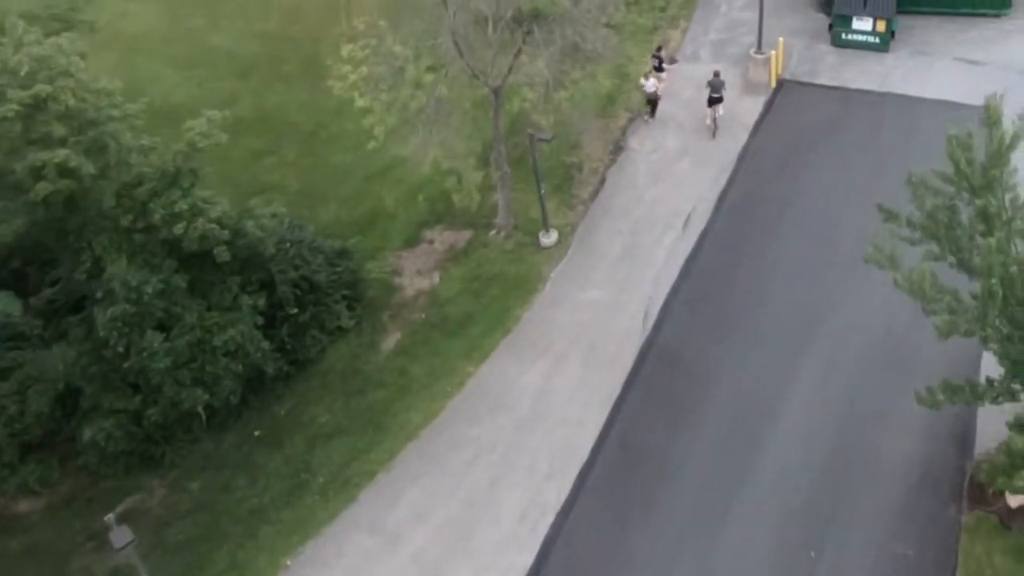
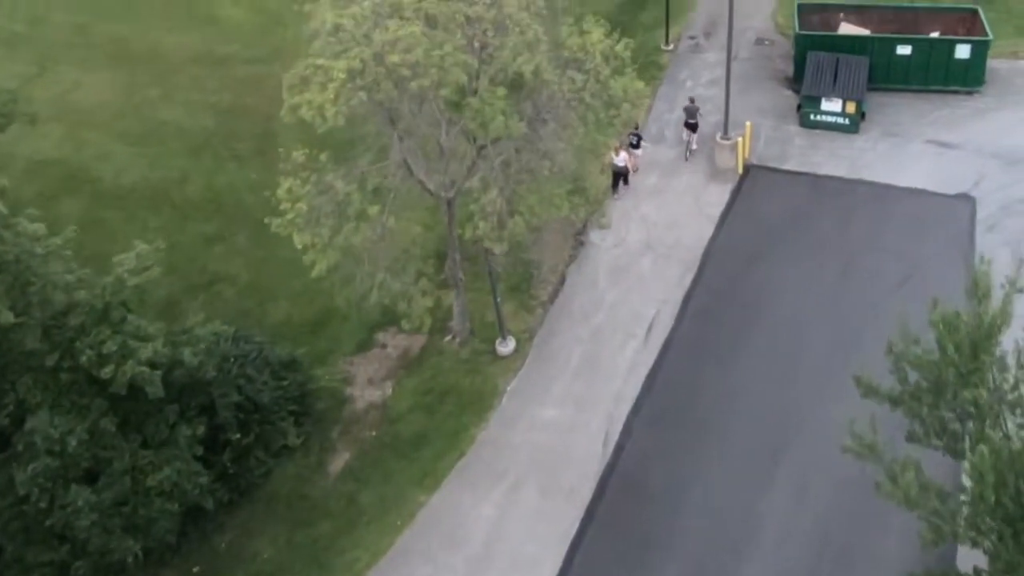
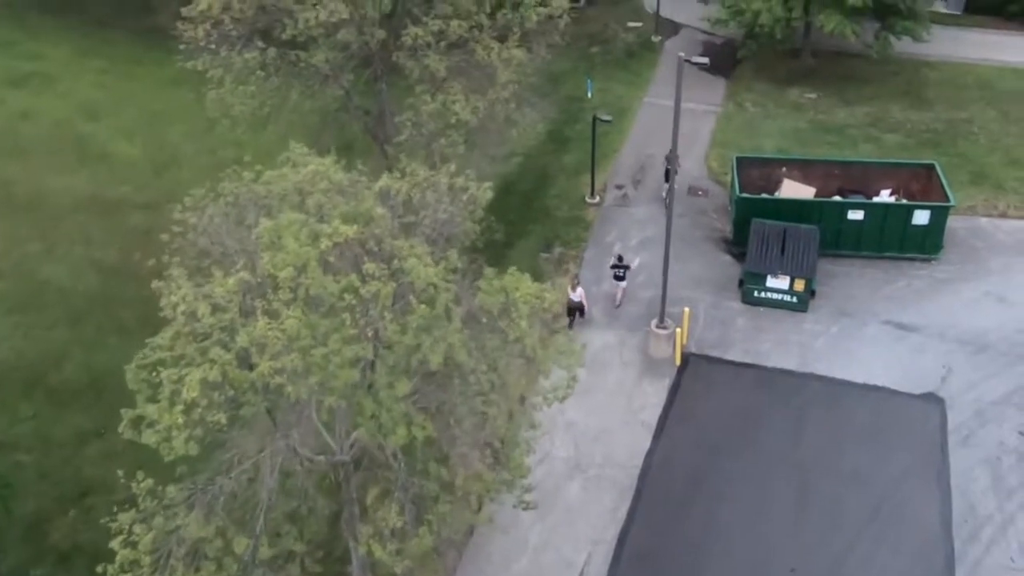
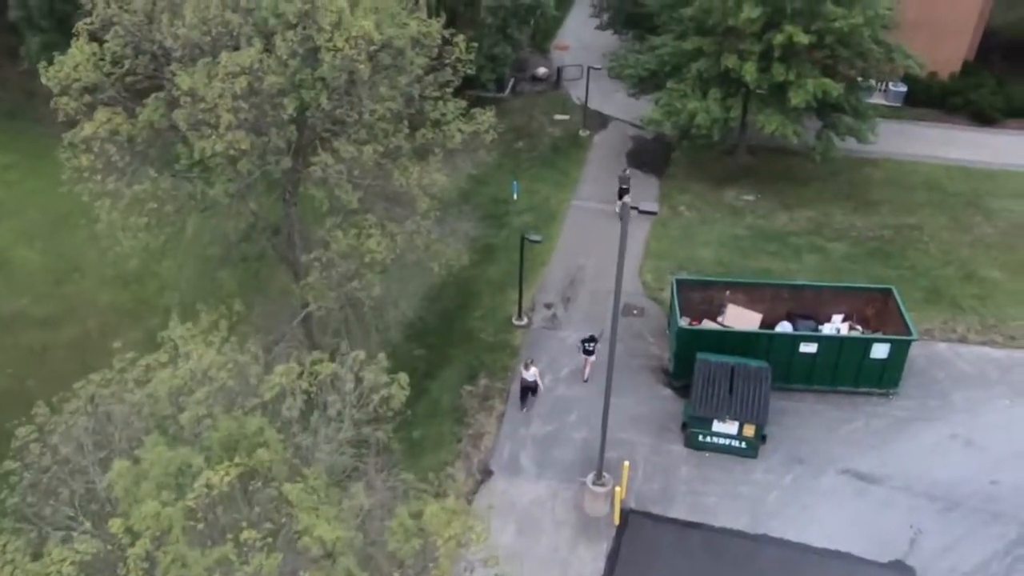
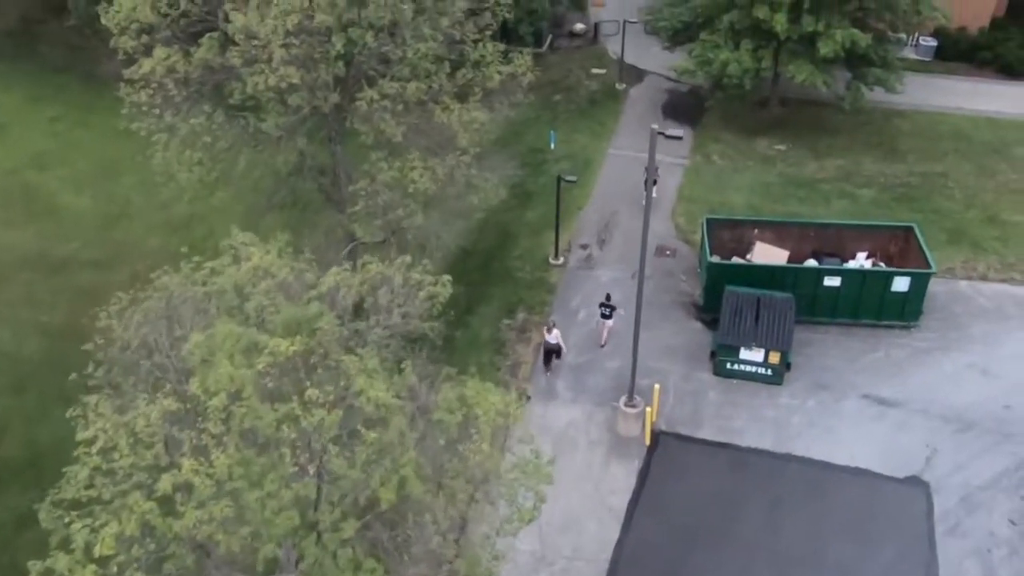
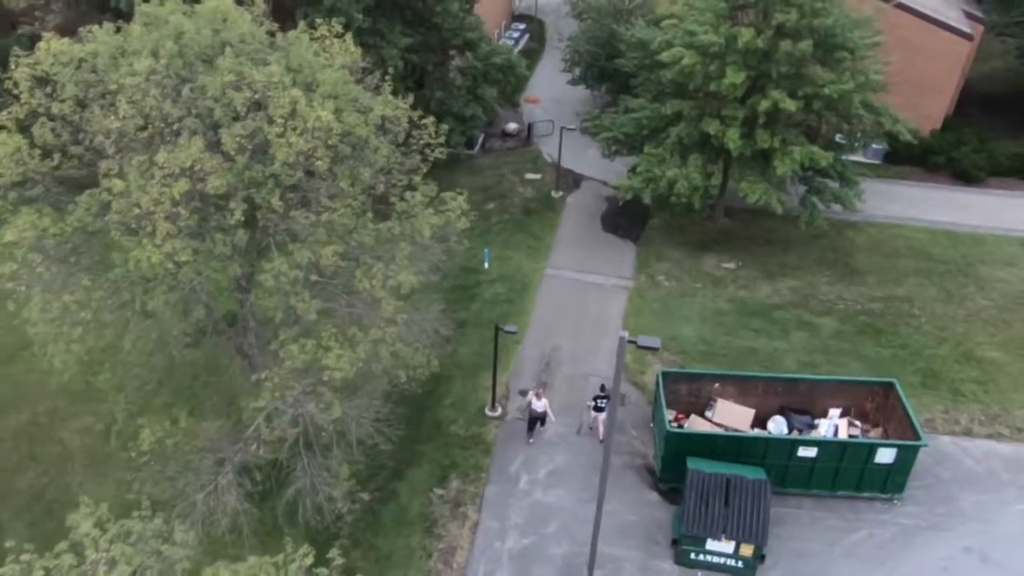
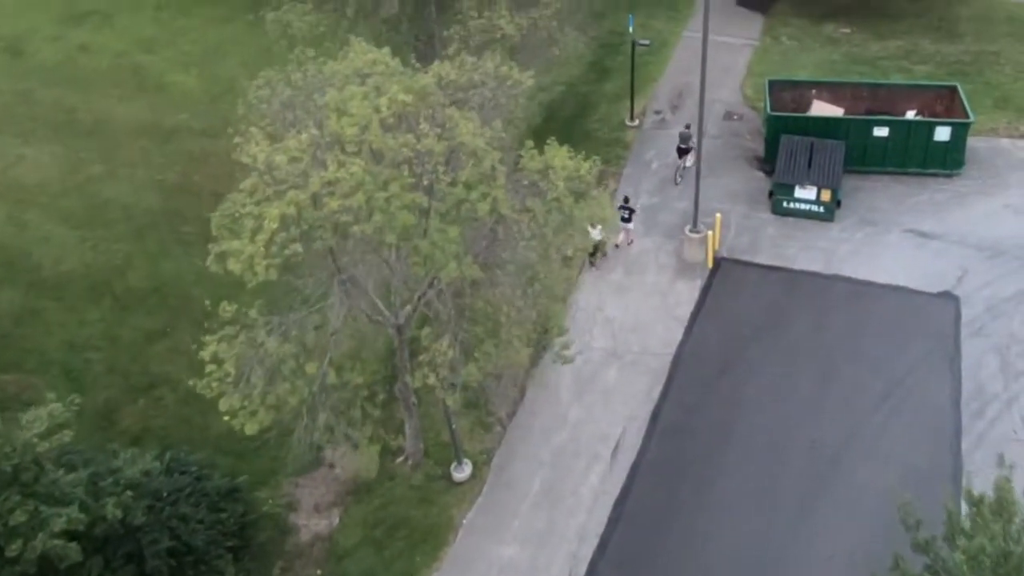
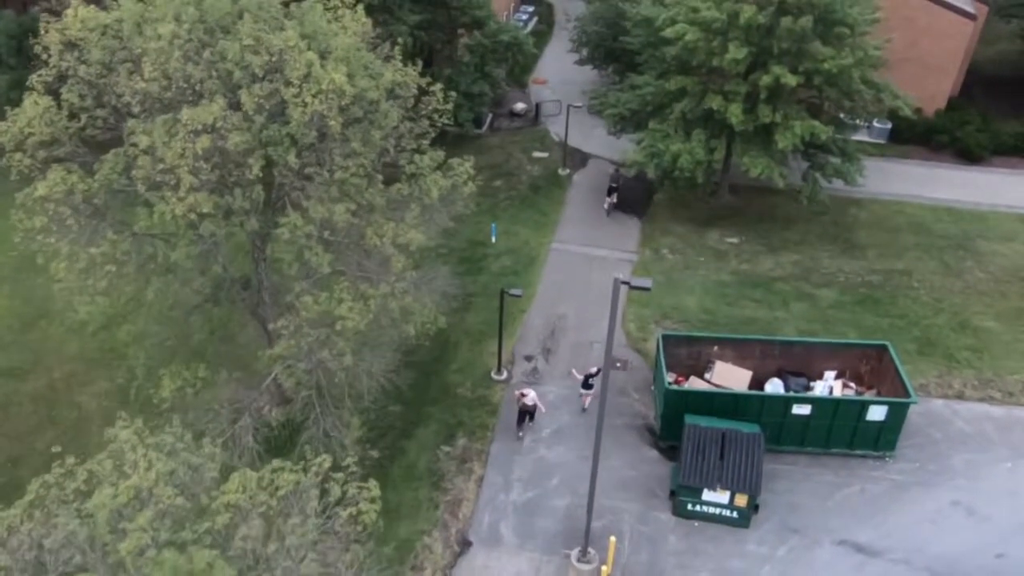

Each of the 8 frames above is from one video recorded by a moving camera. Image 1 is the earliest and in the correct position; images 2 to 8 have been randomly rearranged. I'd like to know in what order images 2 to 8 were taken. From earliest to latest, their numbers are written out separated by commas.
2, 7, 3, 5, 4, 8, 6
